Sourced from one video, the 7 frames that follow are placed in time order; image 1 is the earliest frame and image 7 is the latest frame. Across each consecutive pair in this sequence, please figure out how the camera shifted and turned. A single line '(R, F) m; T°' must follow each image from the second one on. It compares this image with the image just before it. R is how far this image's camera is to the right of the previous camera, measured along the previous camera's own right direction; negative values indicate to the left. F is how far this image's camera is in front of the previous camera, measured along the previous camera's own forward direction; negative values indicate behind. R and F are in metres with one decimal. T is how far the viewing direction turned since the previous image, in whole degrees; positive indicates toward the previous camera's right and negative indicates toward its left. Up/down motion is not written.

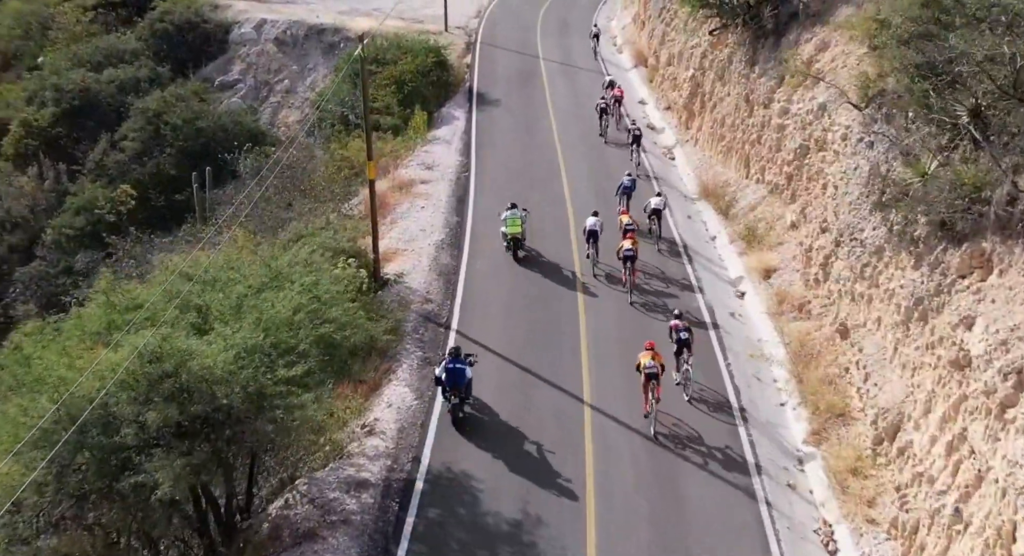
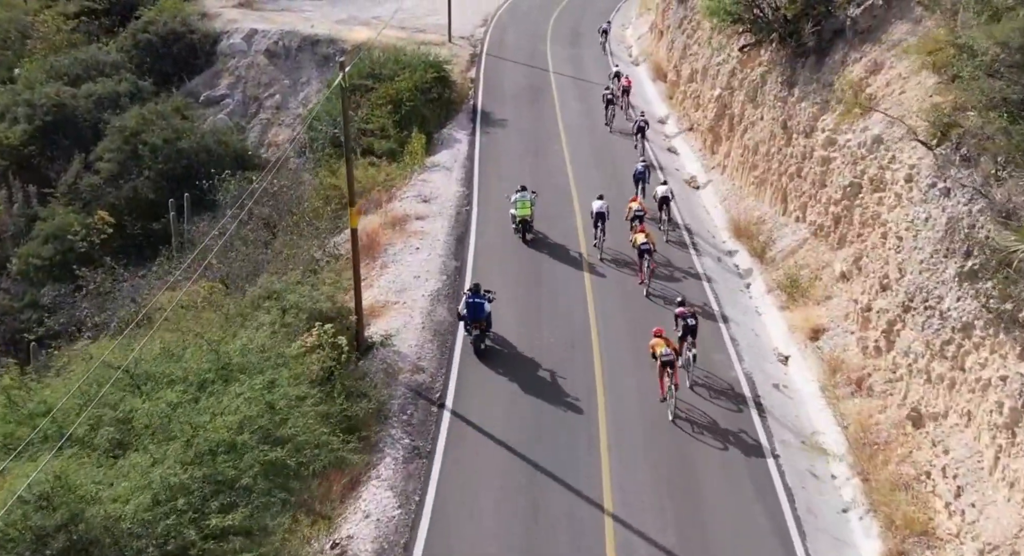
(0.0, +3.3) m; 0°
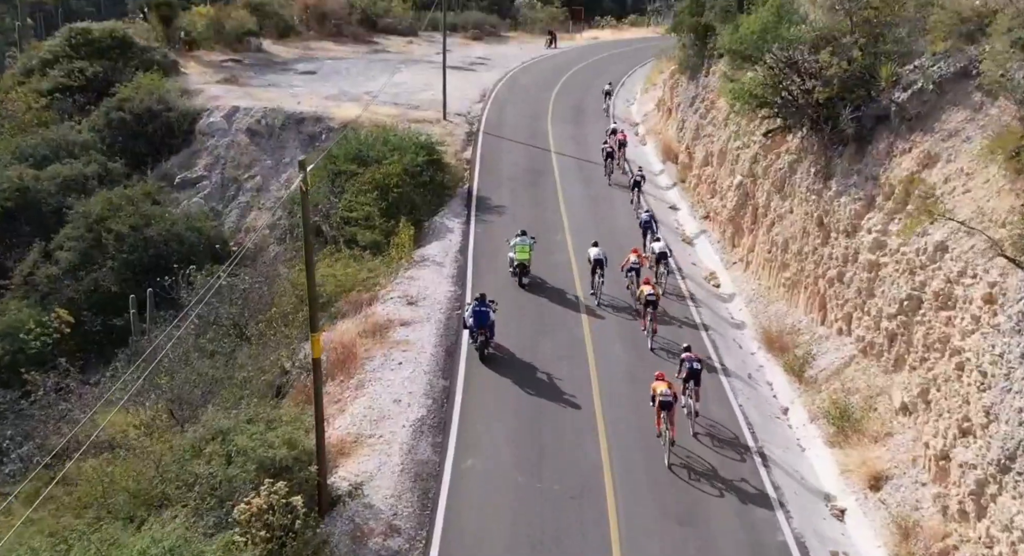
(0.0, +3.4) m; 0°
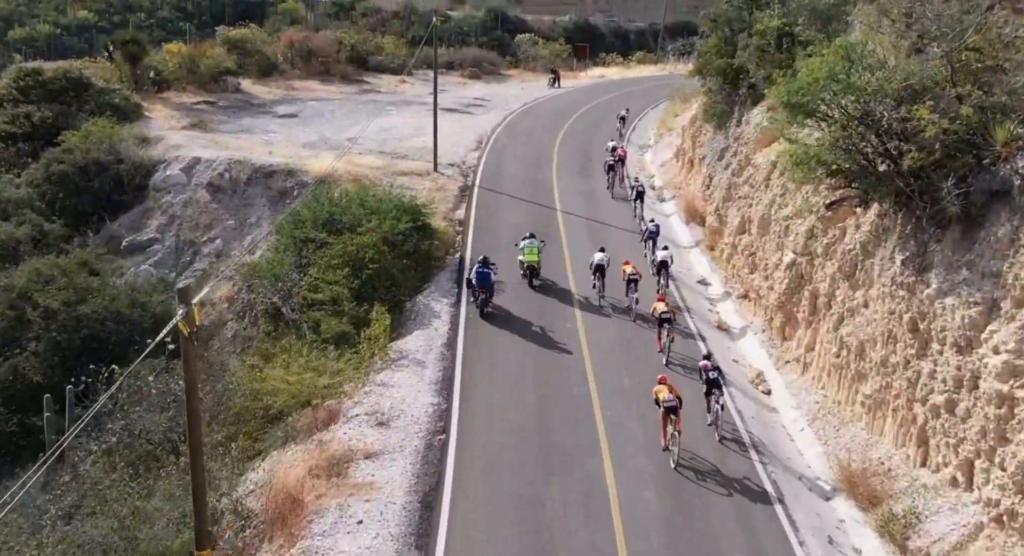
(0.0, +5.5) m; 0°
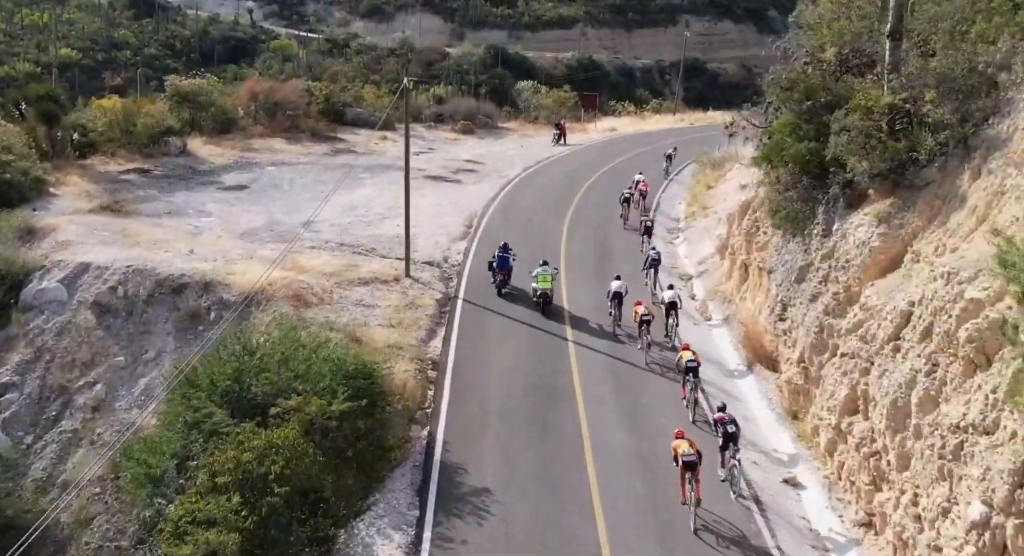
(+0.2, +9.8) m; 0°
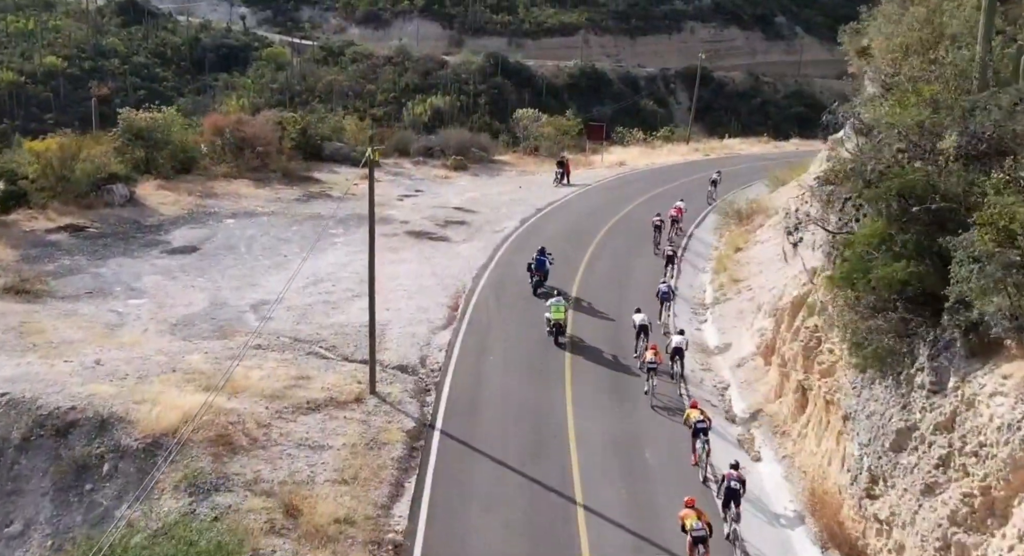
(+0.2, +6.6) m; 0°
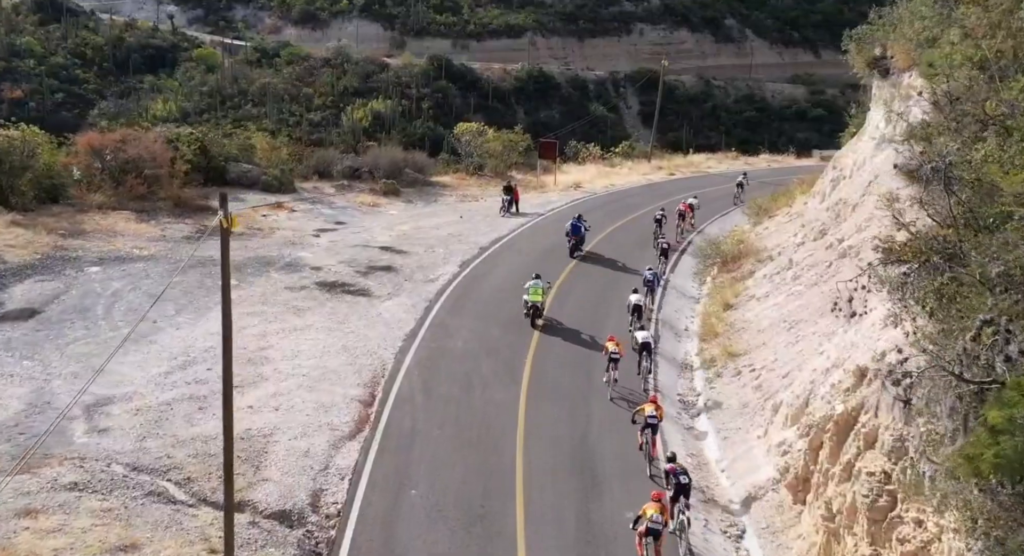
(+0.3, +8.0) m; +3°
